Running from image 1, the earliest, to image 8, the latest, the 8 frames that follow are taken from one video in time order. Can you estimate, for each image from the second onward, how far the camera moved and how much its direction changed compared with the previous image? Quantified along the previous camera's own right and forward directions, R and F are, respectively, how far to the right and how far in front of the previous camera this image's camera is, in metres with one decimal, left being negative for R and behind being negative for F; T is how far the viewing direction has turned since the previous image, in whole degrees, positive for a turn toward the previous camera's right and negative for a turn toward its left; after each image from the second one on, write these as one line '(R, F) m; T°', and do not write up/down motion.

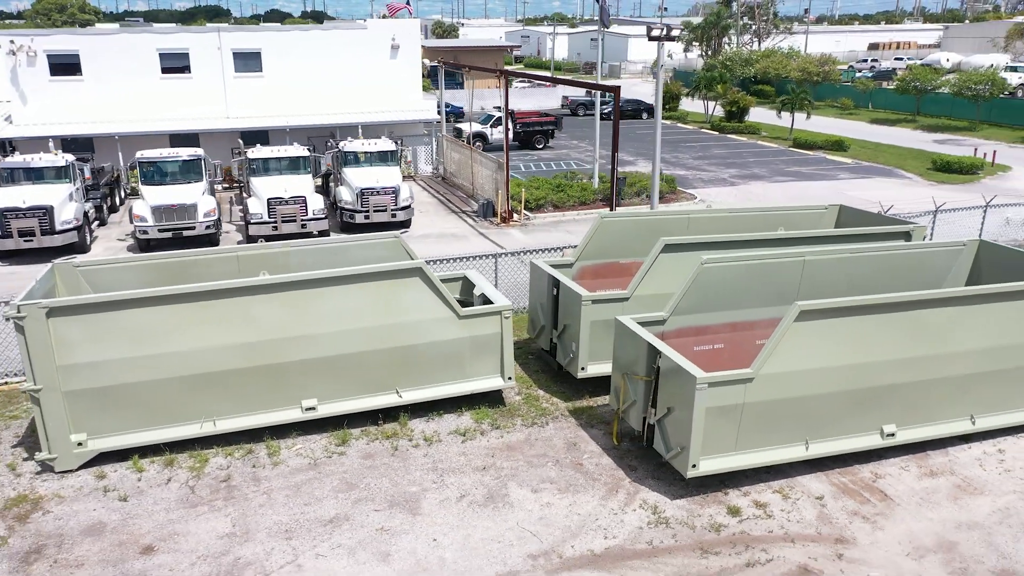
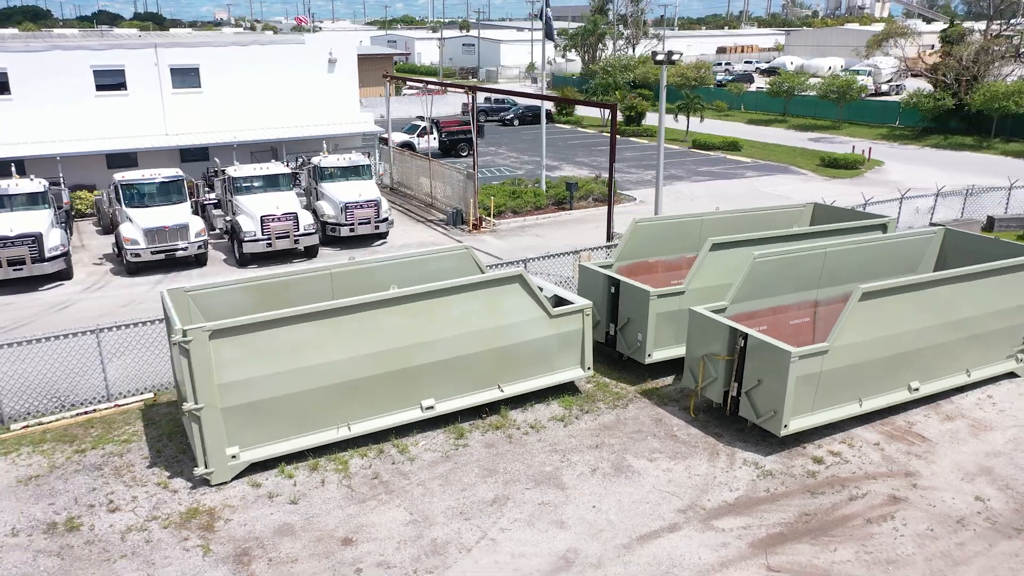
(-3.1, -1.0) m; +10°
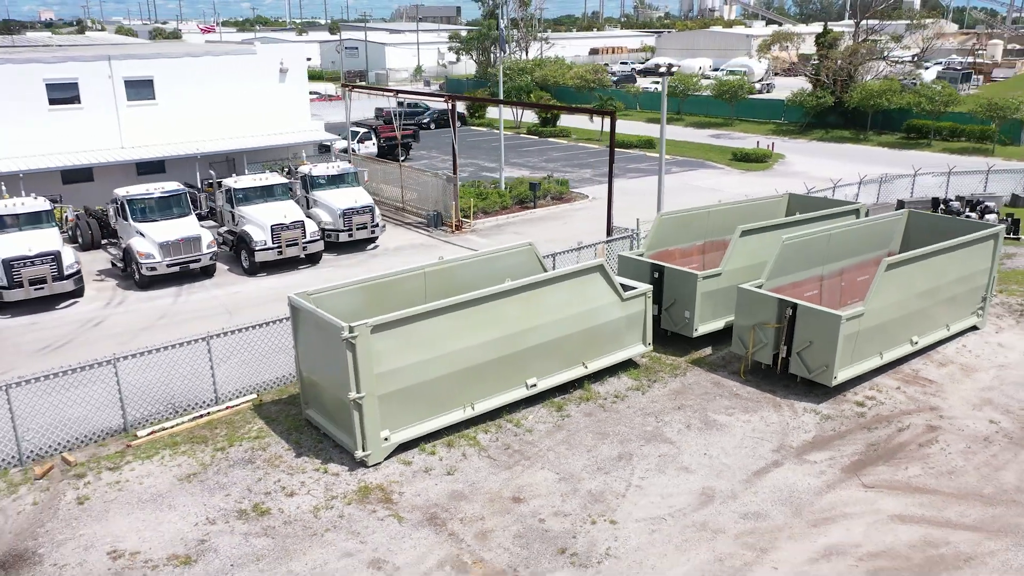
(-3.3, -1.2) m; +9°
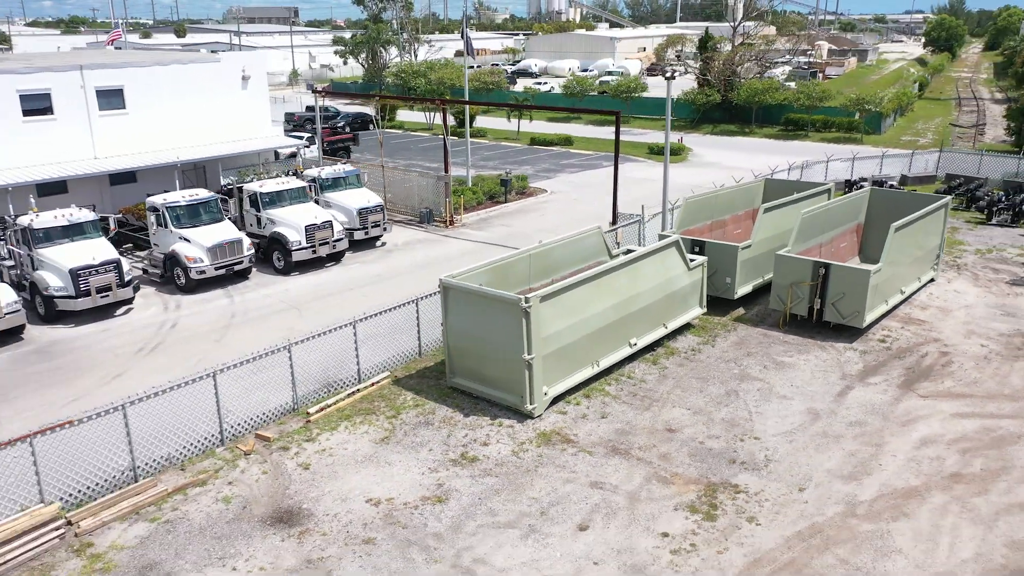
(-4.4, -1.6) m; +10°
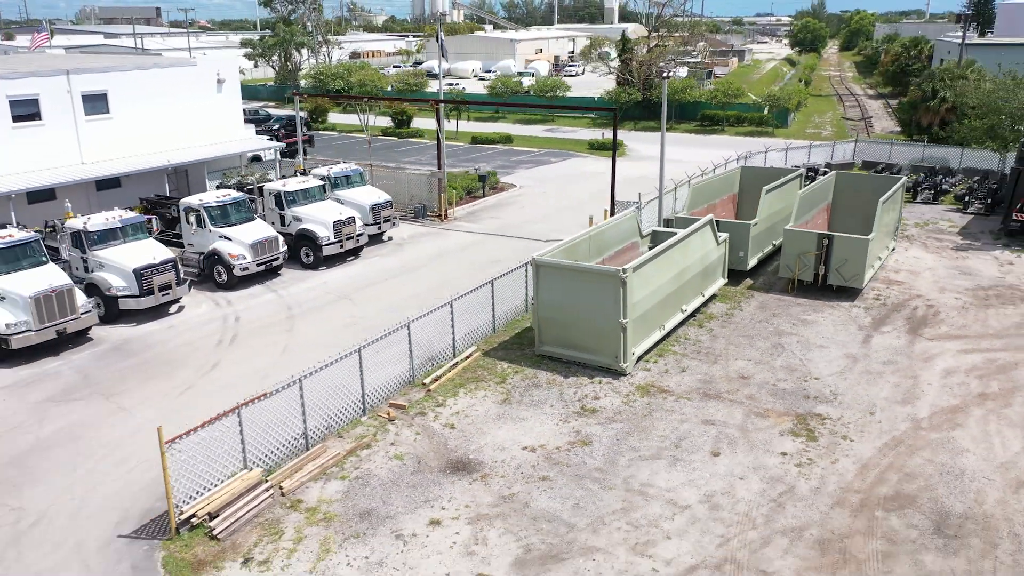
(-3.6, -1.4) m; +8°
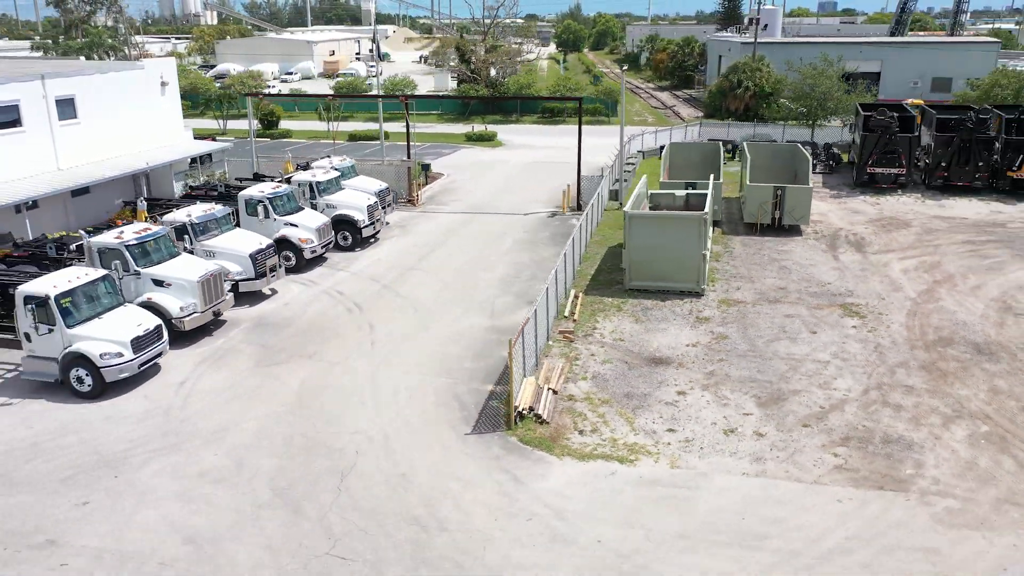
(-7.6, -2.3) m; +17°
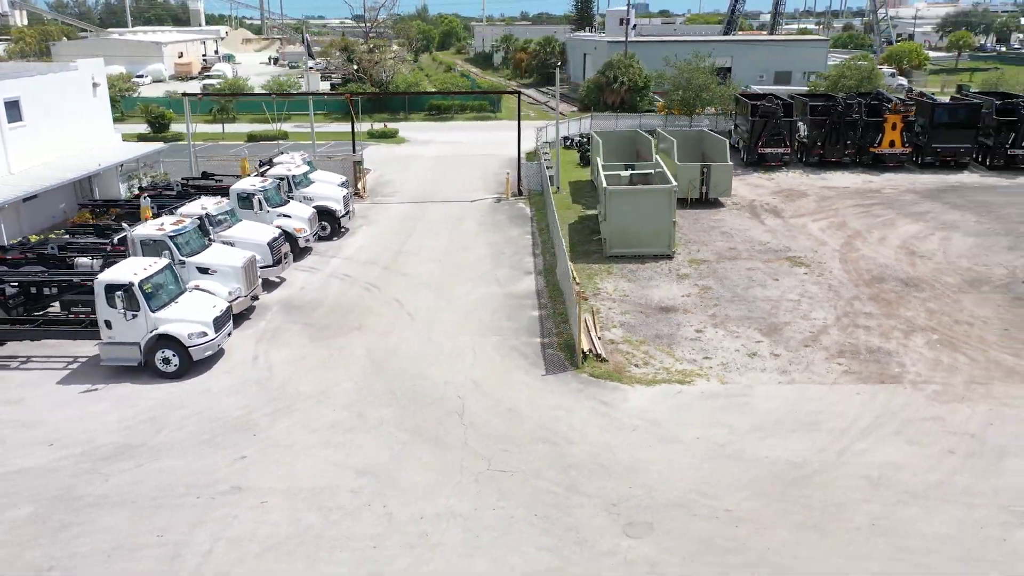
(-4.0, -1.7) m; +11°
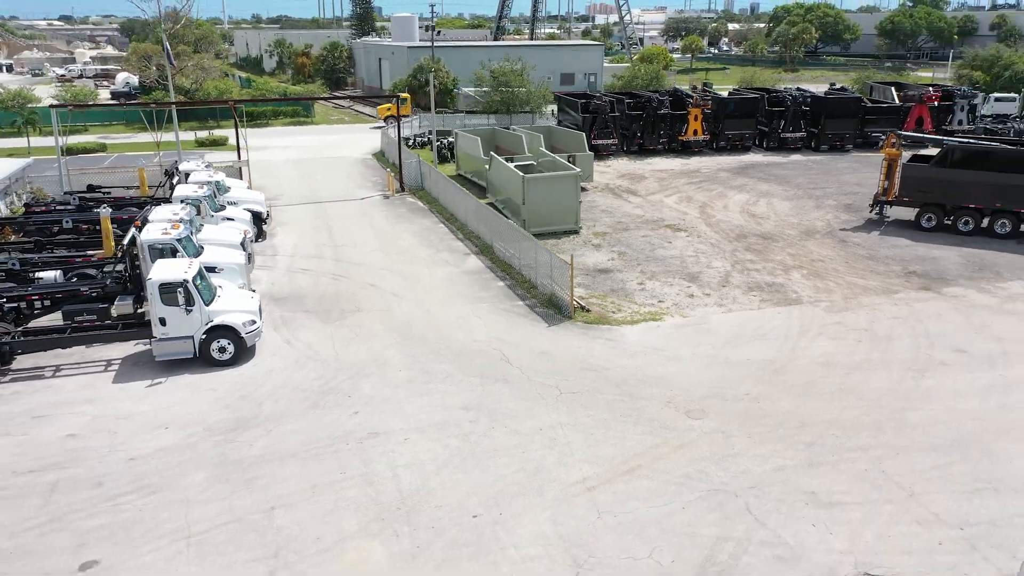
(-5.4, -2.2) m; +17°
